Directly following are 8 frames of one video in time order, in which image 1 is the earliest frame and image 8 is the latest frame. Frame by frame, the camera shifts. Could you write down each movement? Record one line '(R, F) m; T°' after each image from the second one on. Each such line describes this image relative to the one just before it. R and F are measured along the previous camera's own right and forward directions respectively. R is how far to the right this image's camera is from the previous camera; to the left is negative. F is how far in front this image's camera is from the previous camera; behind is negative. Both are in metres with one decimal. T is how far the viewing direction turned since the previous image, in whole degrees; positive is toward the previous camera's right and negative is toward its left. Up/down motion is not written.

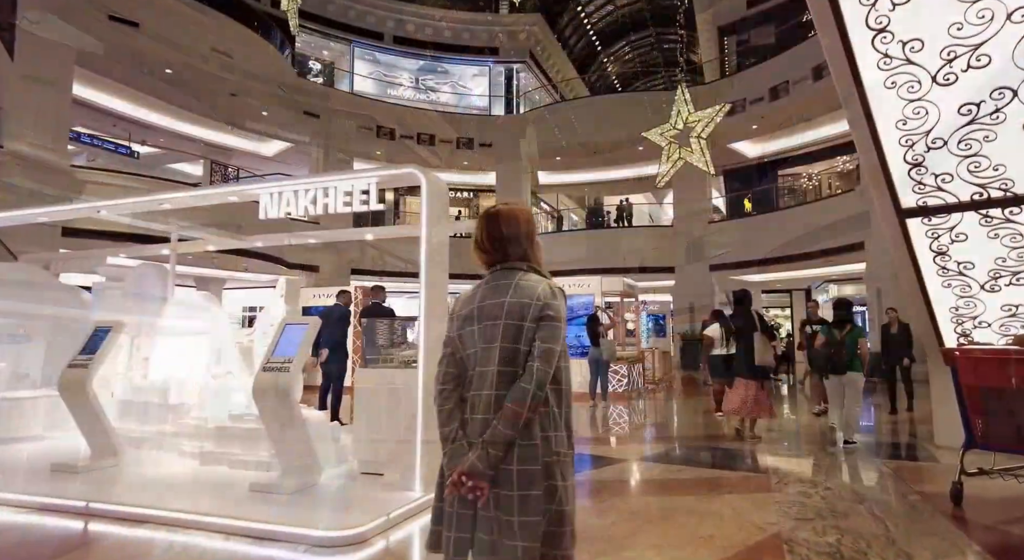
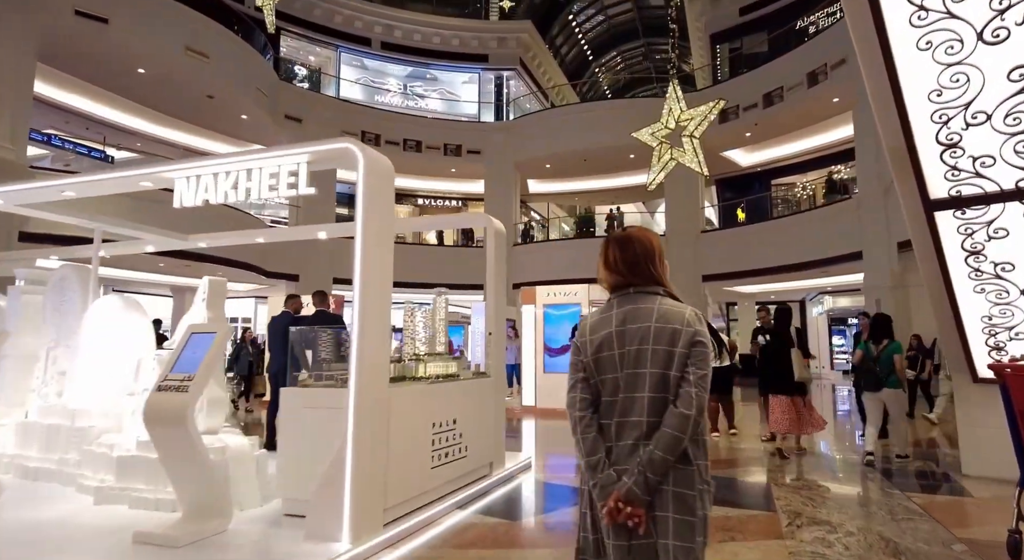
(+0.1, +0.5) m; +1°
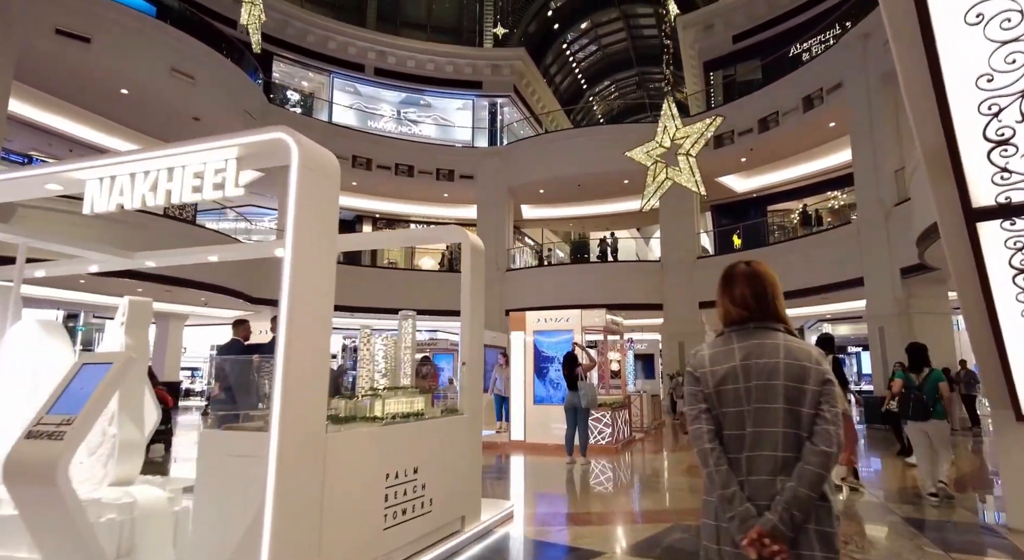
(+0.1, +0.4) m; 0°
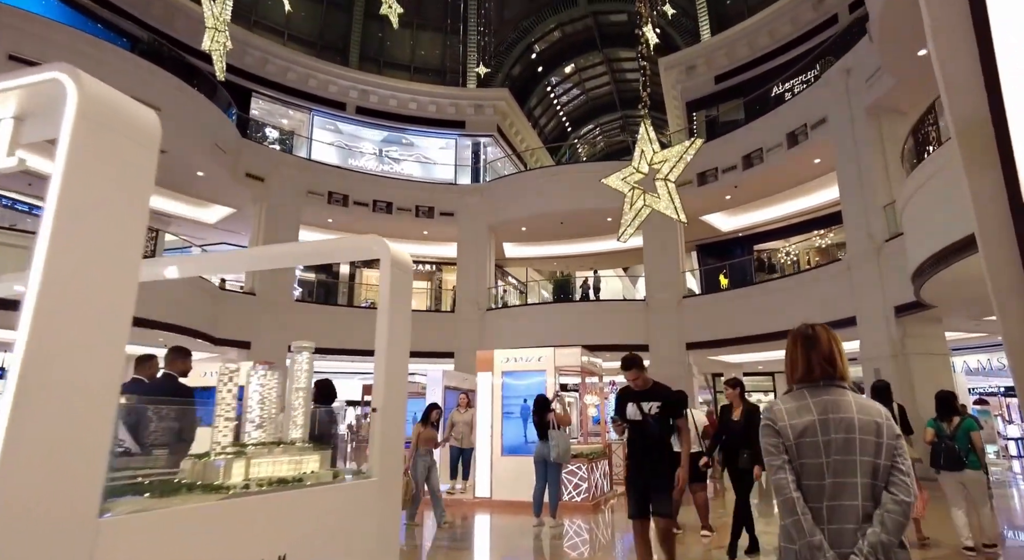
(+0.3, +0.6) m; +1°
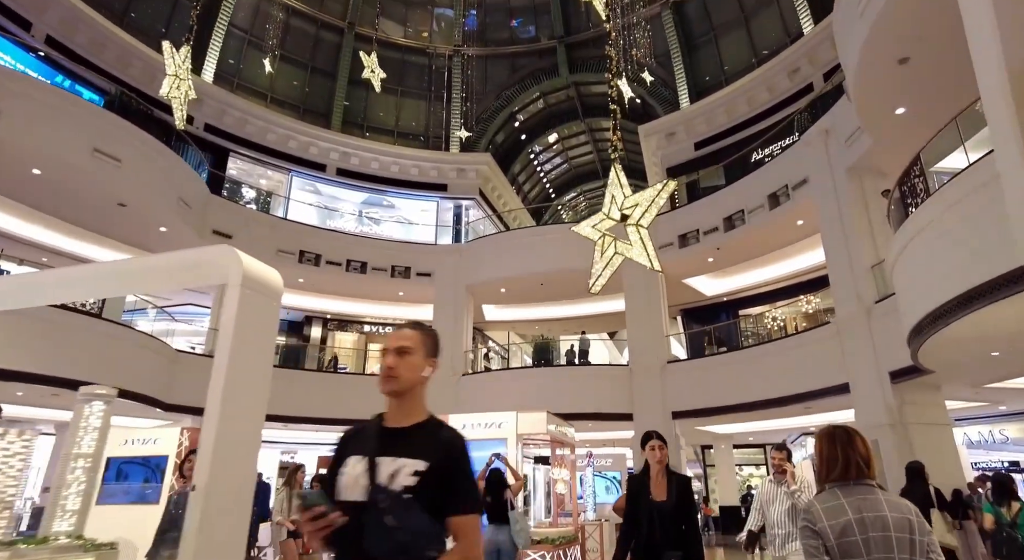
(+0.3, +0.6) m; +1°
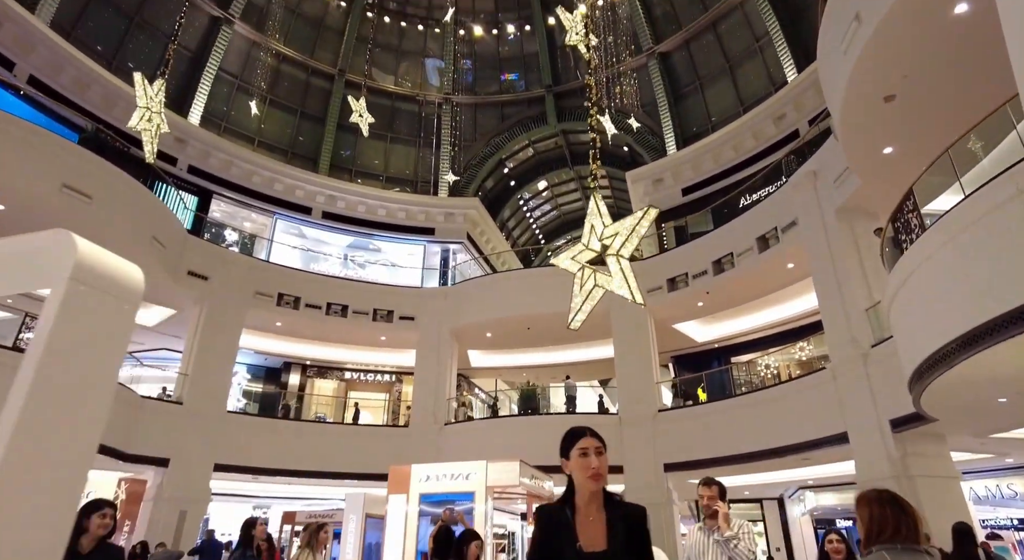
(+0.2, +0.4) m; +1°
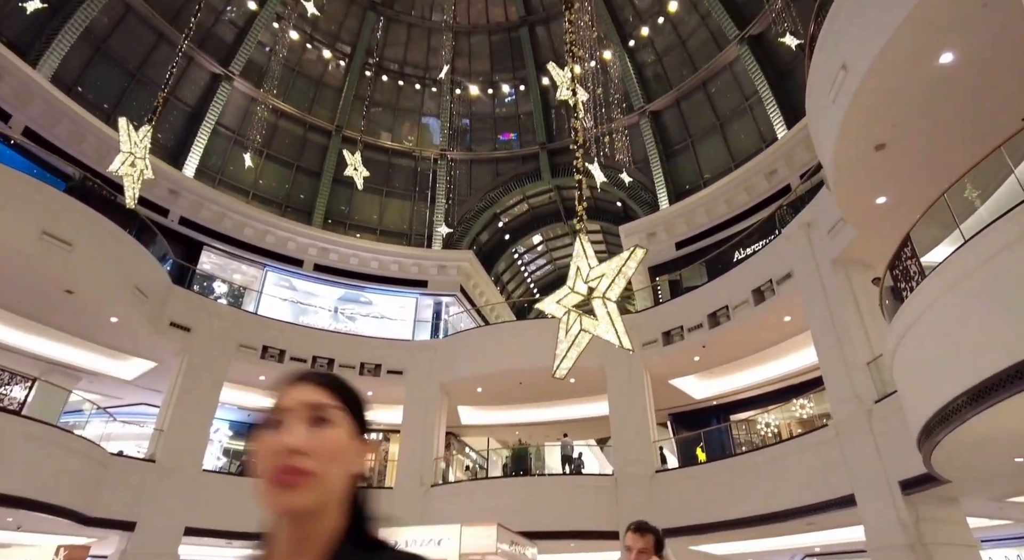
(+0.2, +0.3) m; 0°
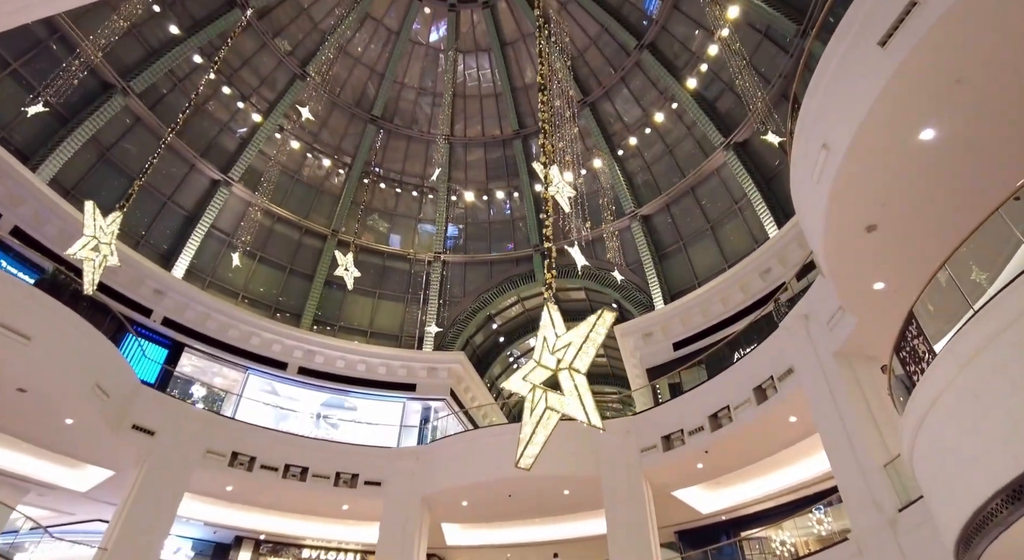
(+0.4, +0.5) m; 0°
